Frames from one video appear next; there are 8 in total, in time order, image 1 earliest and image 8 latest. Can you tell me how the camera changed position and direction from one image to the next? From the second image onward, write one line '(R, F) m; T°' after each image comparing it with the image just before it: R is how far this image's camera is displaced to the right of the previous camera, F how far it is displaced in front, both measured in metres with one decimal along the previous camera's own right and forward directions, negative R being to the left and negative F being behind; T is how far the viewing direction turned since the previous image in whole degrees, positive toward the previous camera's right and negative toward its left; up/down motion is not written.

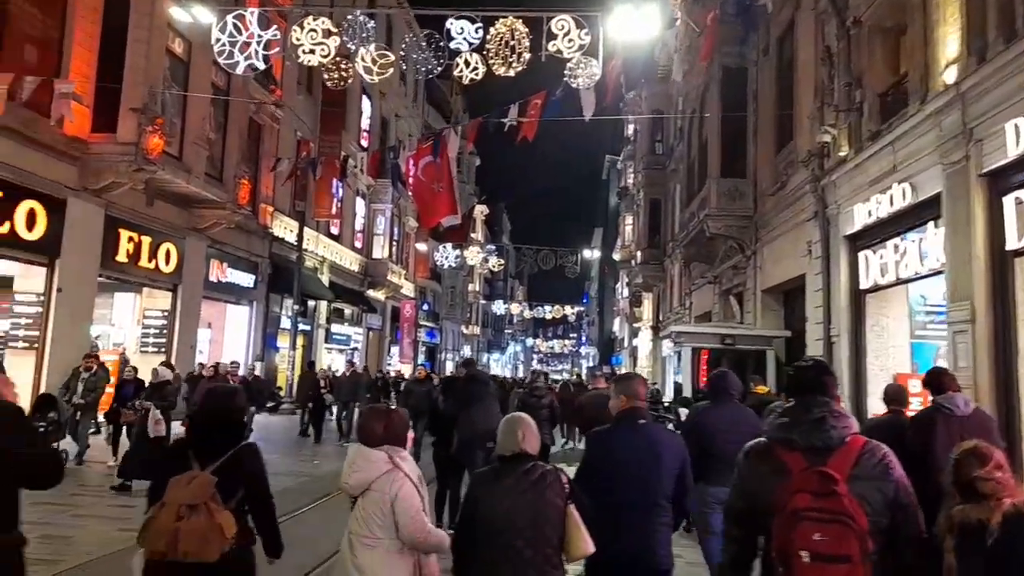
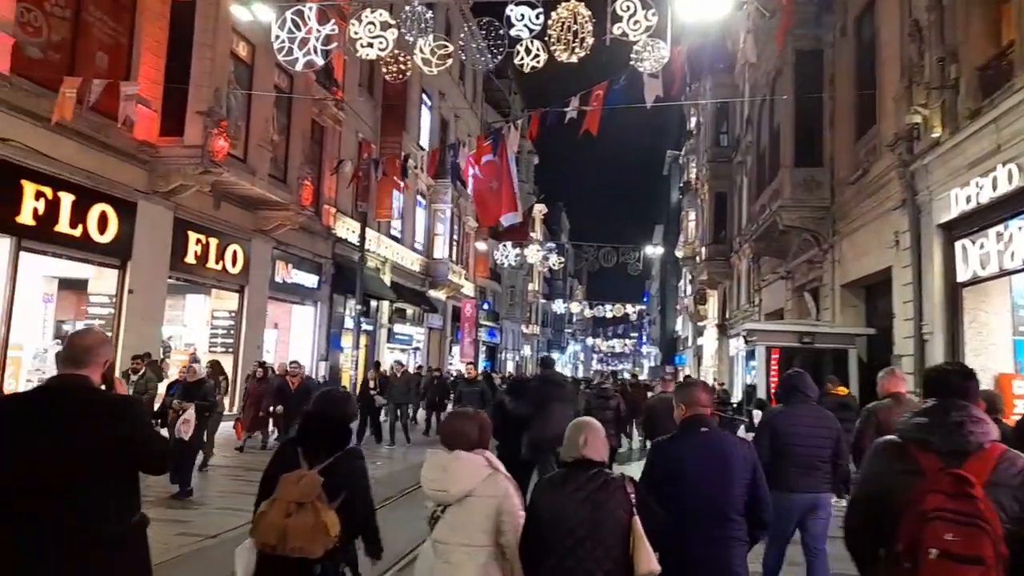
(-0.1, +0.4) m; -5°
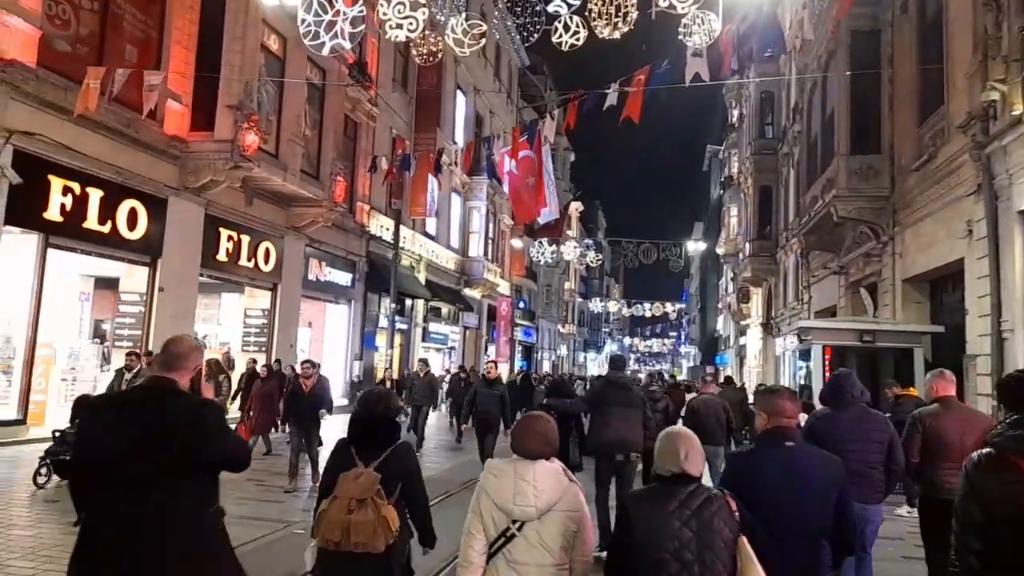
(0.0, +0.7) m; -3°
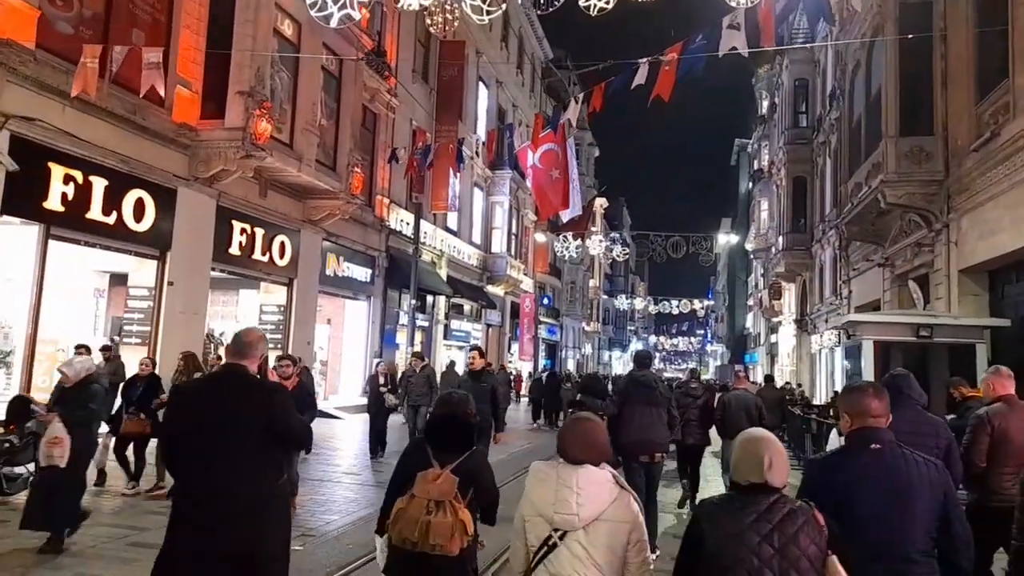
(0.0, +0.9) m; -2°
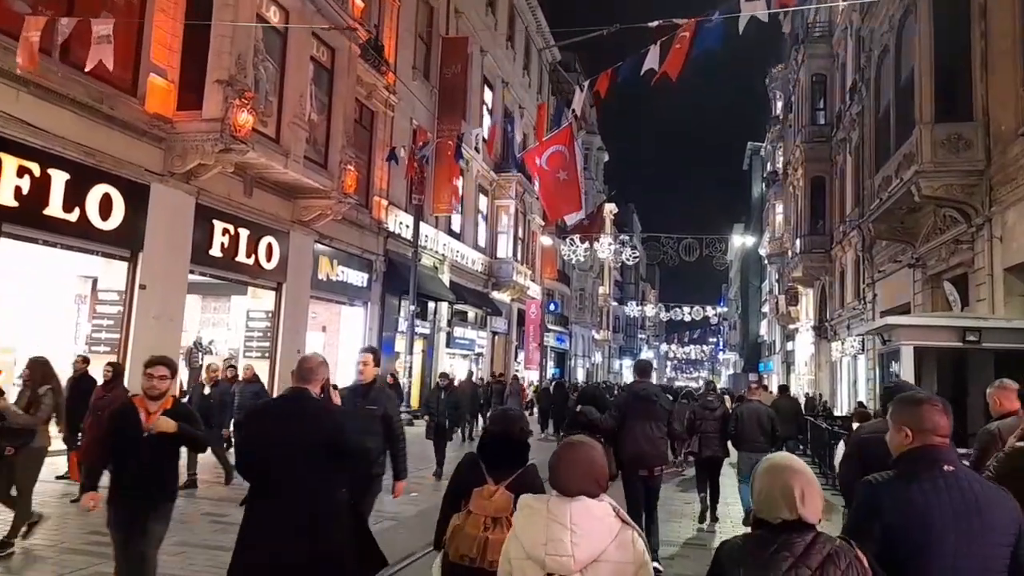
(+0.2, +1.3) m; -1°
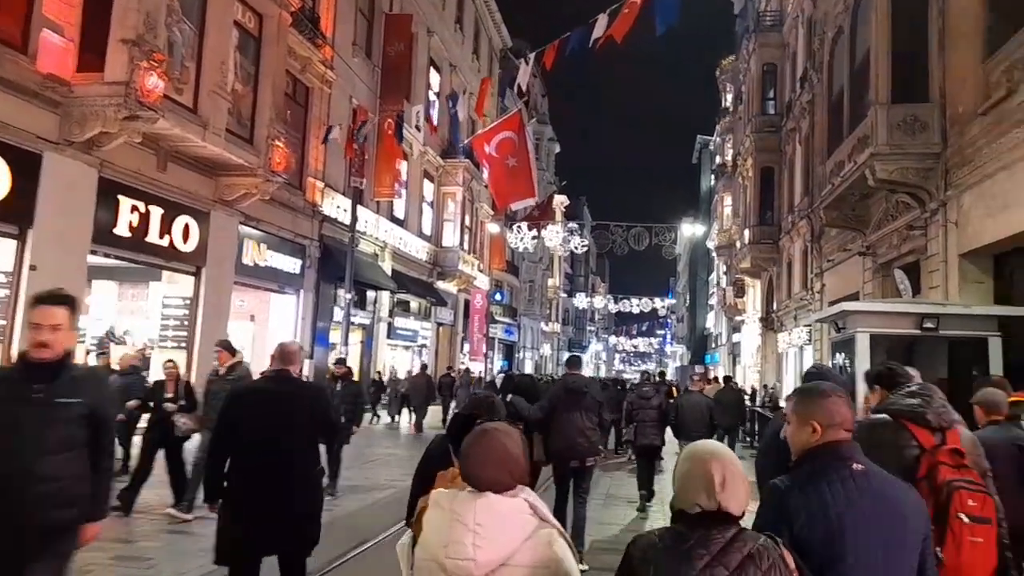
(+0.3, +1.0) m; +4°
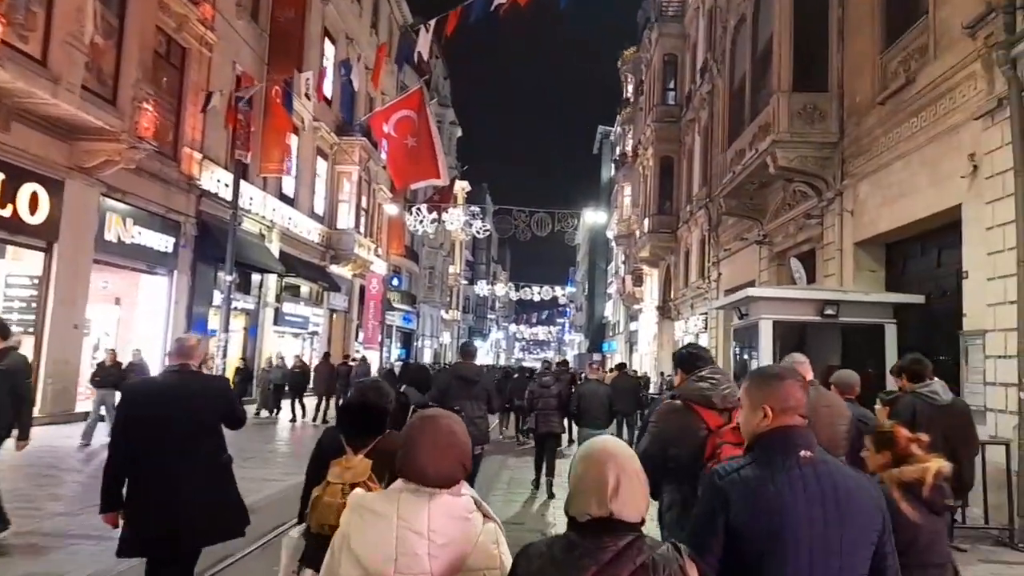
(+0.1, +0.9) m; +8°
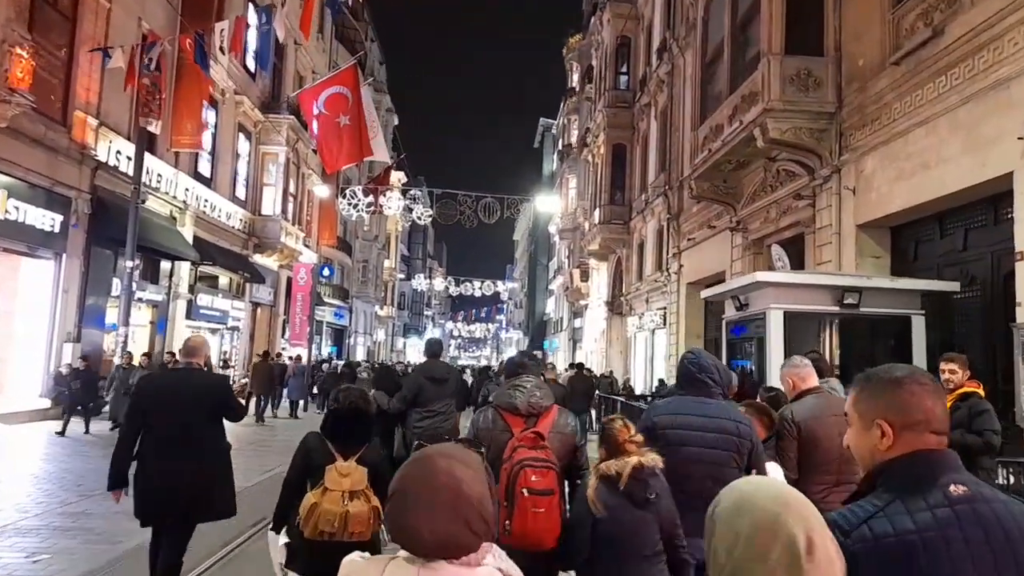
(-0.3, +2.1) m; +5°
